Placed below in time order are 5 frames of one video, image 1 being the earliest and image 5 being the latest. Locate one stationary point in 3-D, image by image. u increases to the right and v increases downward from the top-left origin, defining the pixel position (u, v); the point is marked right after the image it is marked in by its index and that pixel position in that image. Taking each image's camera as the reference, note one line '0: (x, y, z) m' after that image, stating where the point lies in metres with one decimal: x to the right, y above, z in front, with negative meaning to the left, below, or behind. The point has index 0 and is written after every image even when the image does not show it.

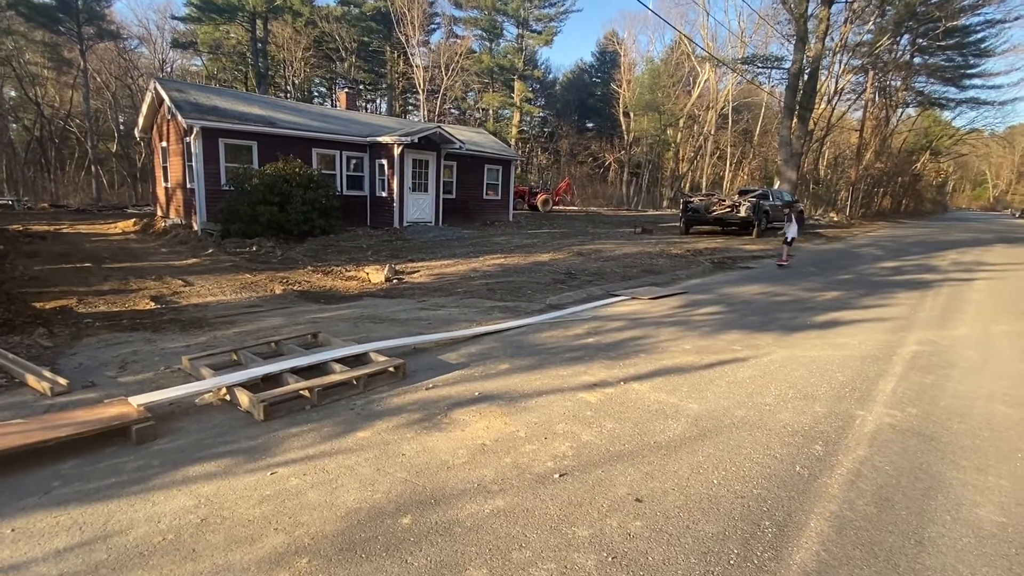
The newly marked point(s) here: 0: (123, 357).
0: (-4.3, -0.7, +6.2) m
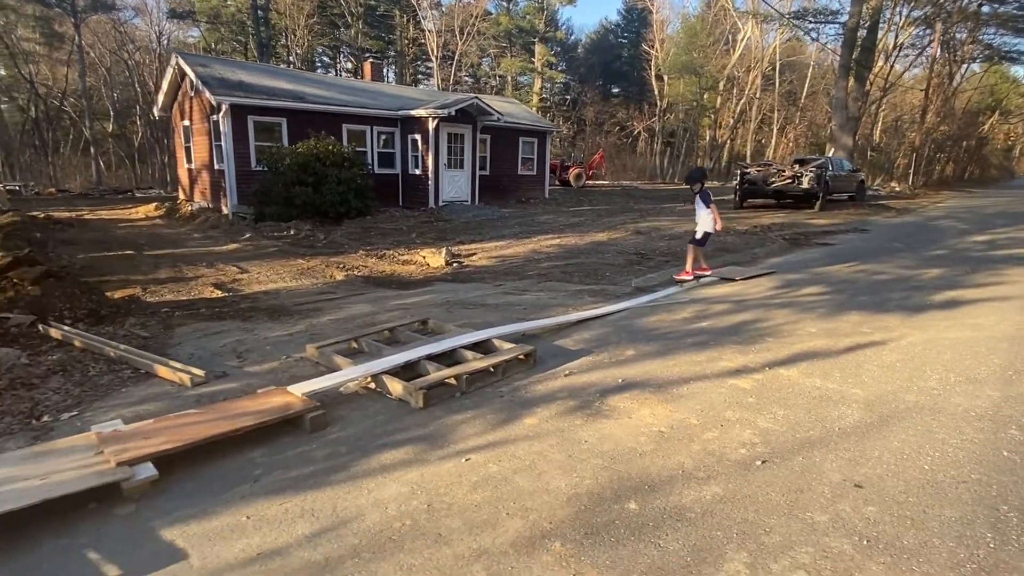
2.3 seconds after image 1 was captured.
0: (-3.1, -0.6, +6.3) m
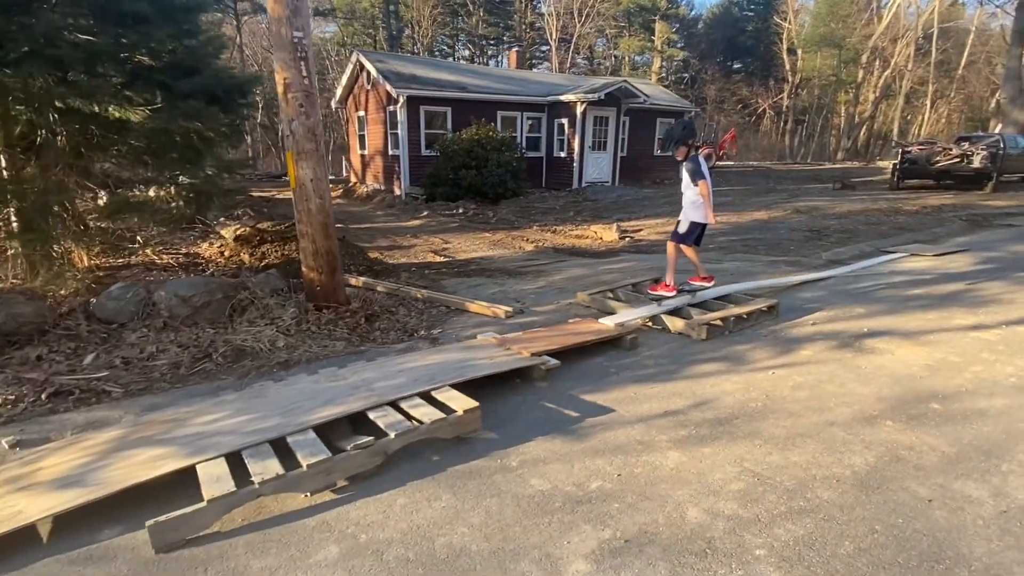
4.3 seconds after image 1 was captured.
0: (-0.2, 0.0, +7.8) m
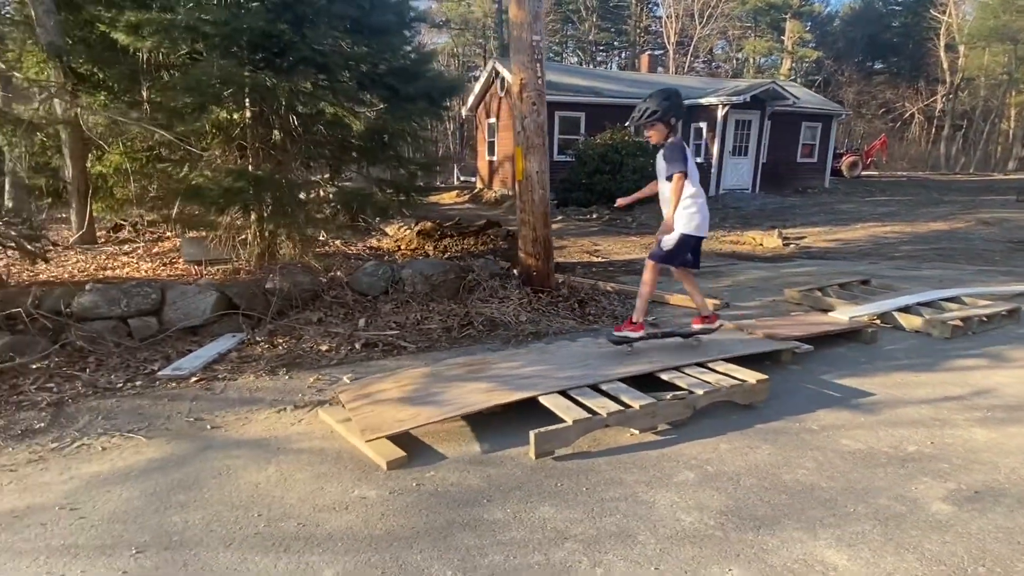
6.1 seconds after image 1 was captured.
0: (+2.3, 0.0, +8.0) m
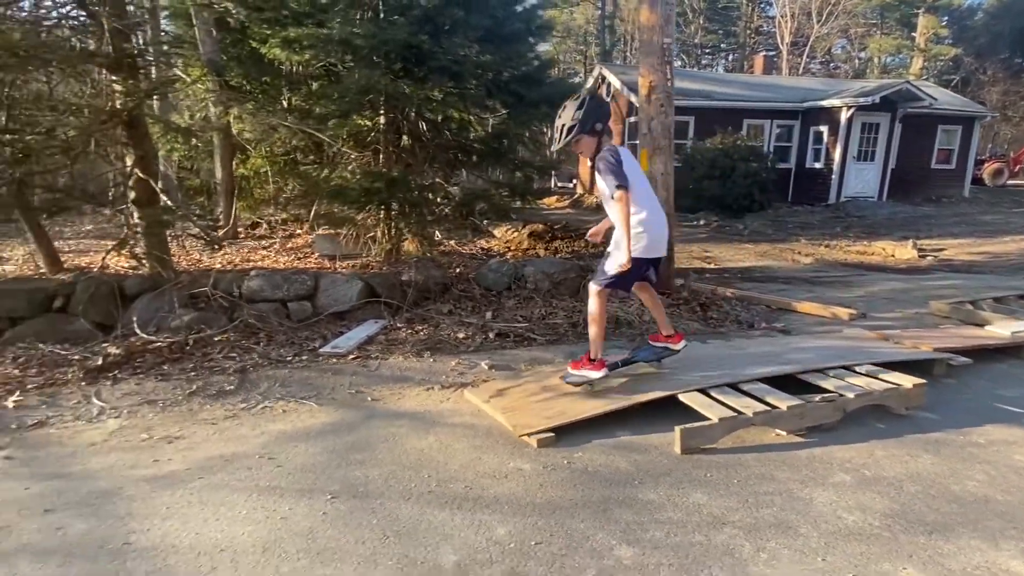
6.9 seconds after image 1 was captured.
0: (+3.9, -0.1, +7.7) m
